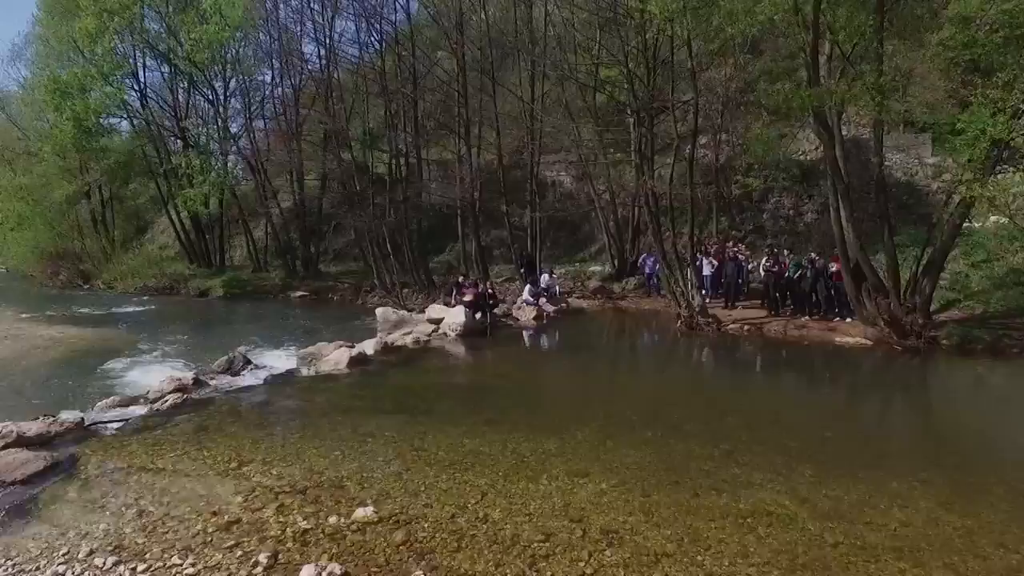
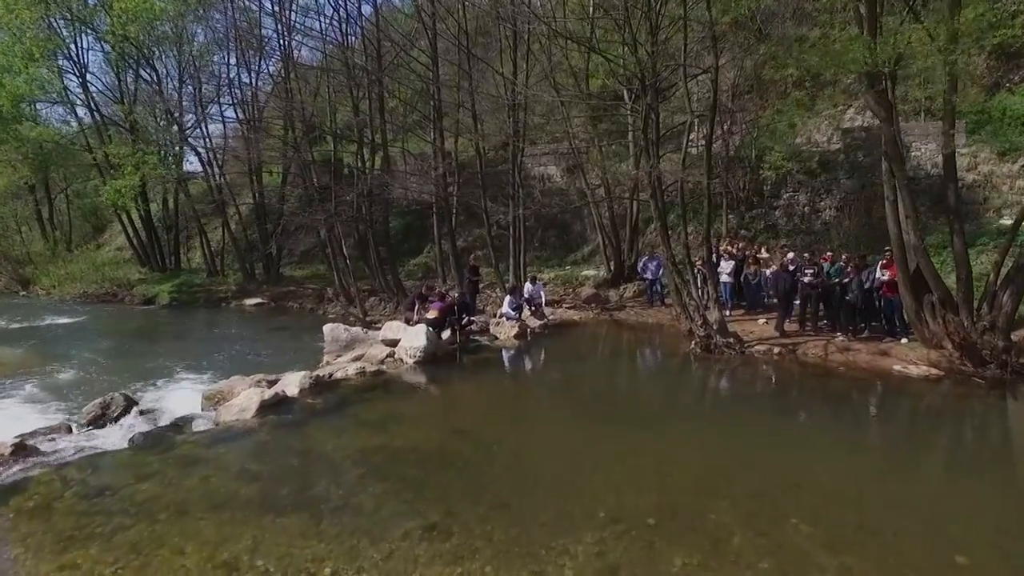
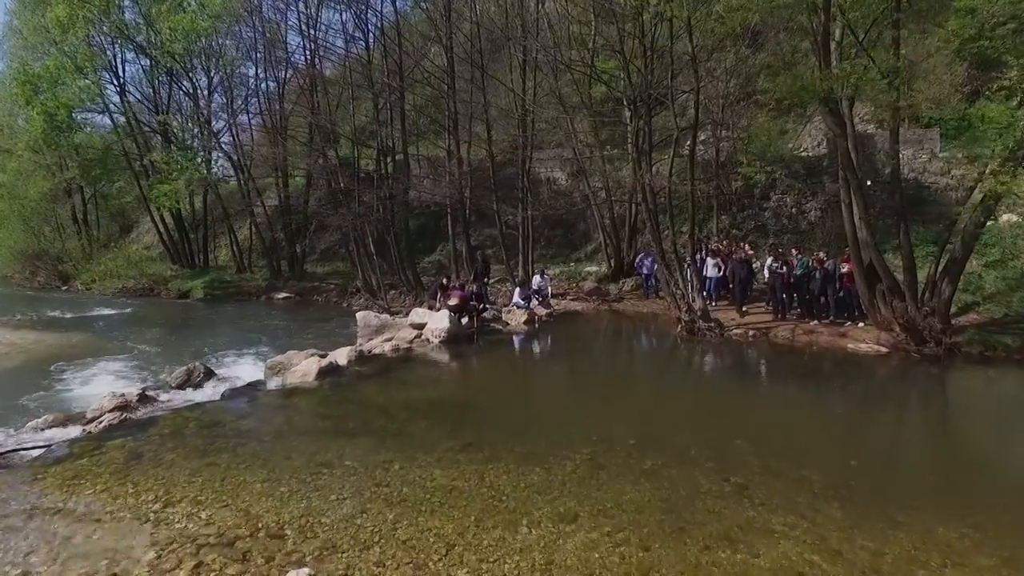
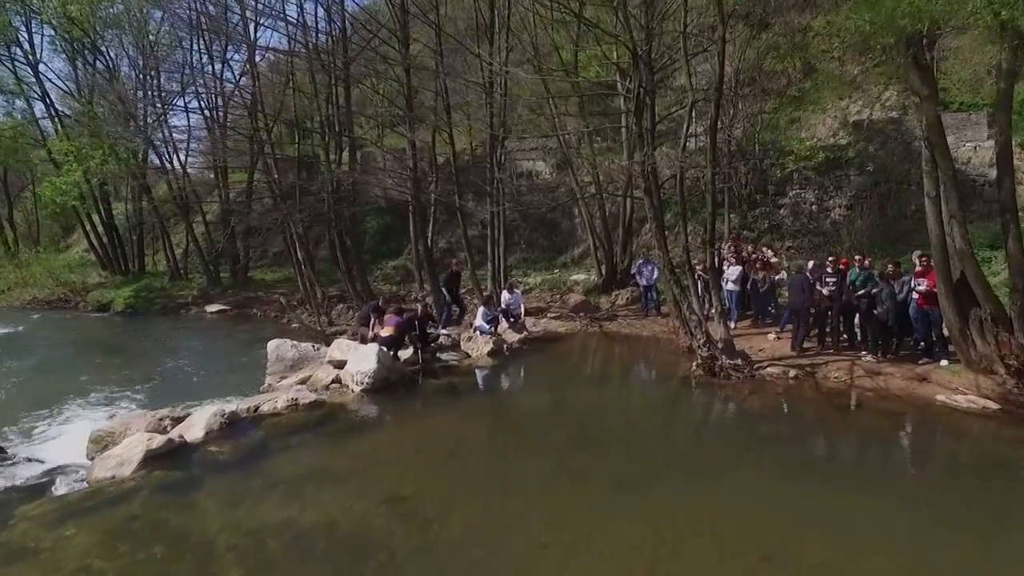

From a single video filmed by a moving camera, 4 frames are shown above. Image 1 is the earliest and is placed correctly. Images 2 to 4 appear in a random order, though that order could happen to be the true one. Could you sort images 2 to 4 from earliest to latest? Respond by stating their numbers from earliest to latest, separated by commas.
3, 2, 4
